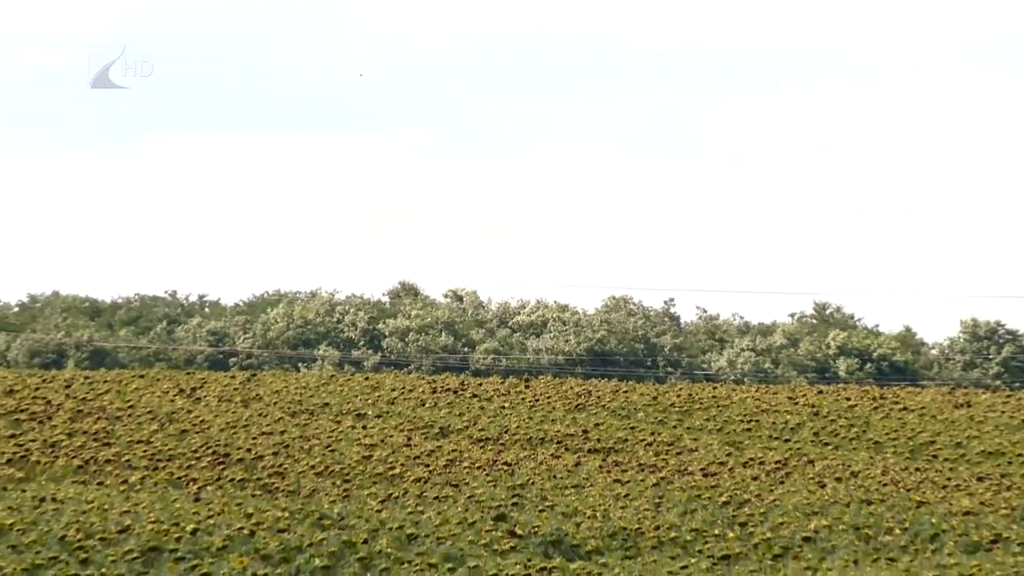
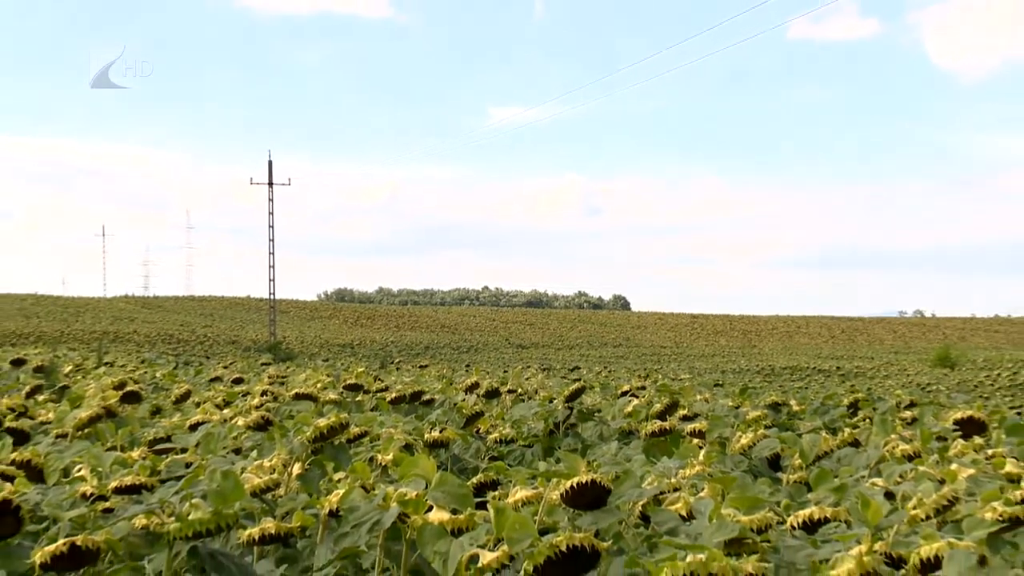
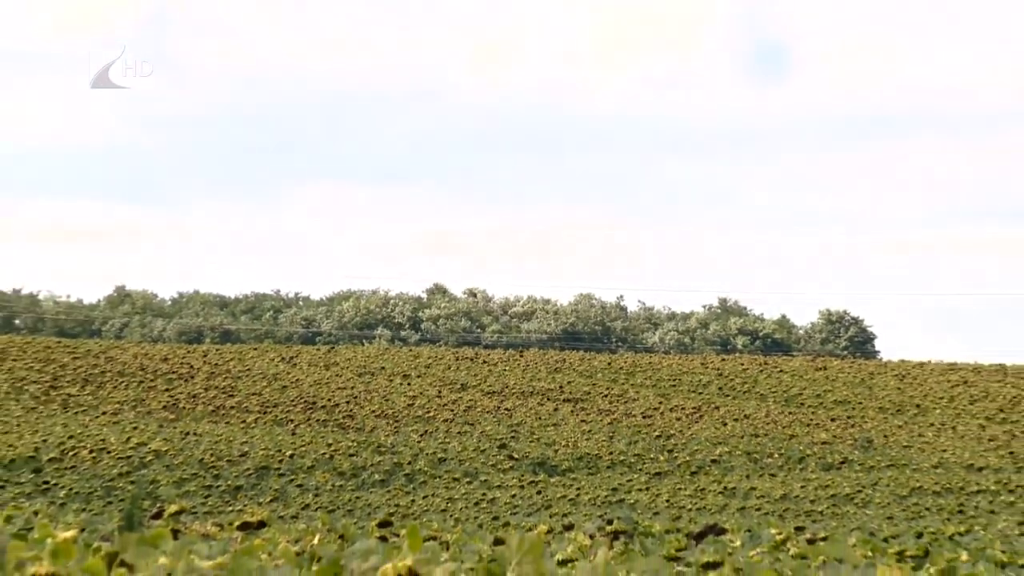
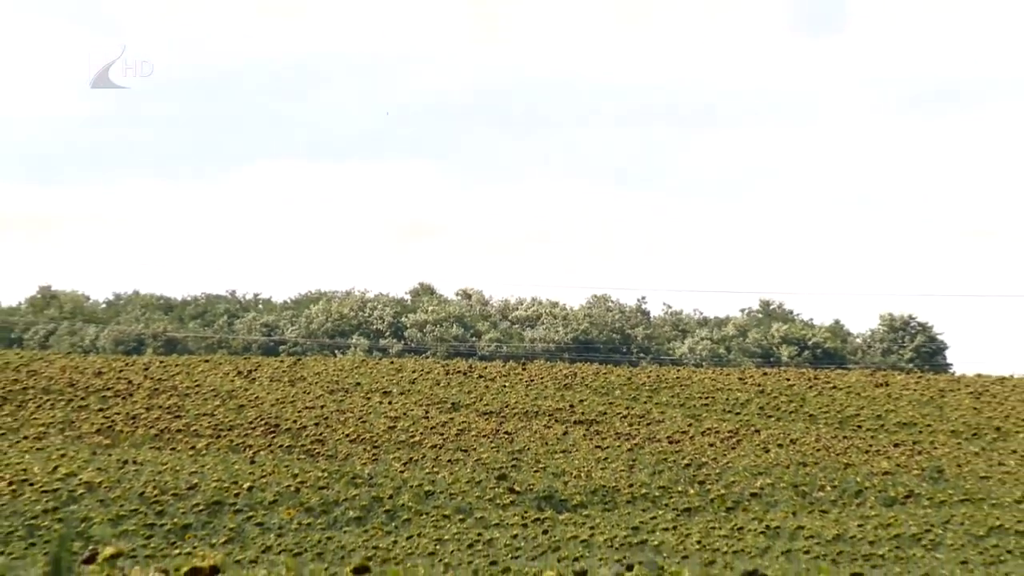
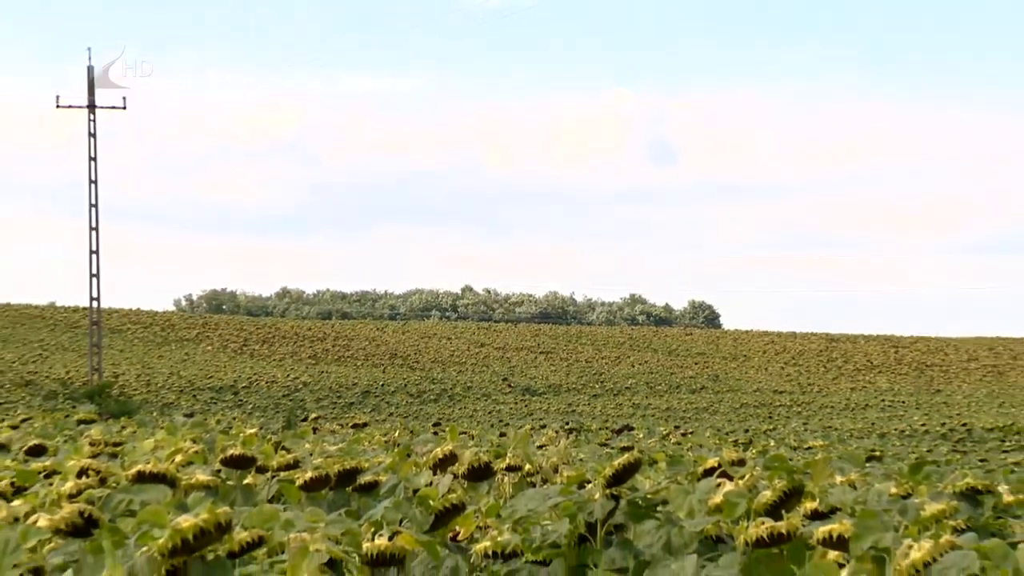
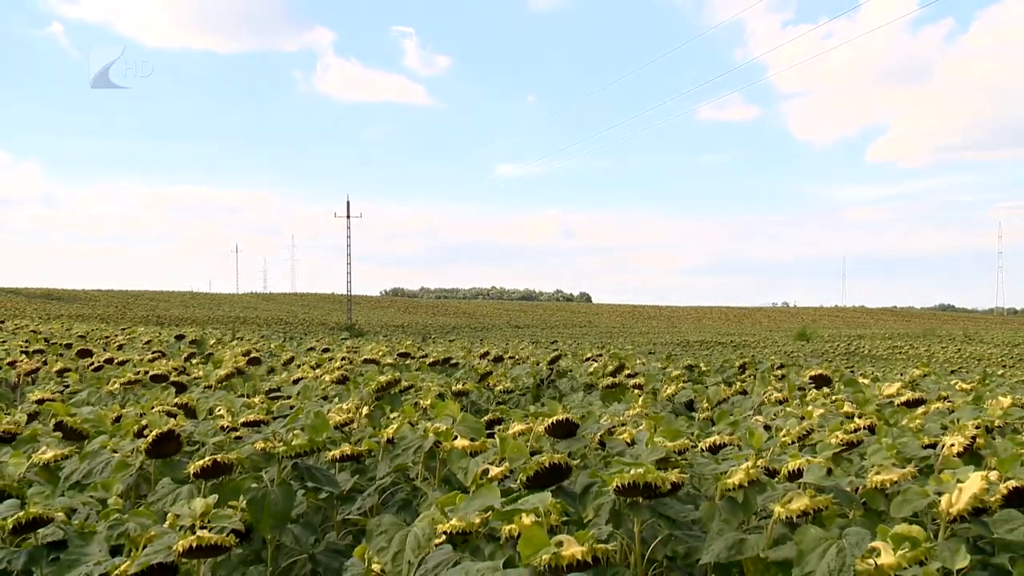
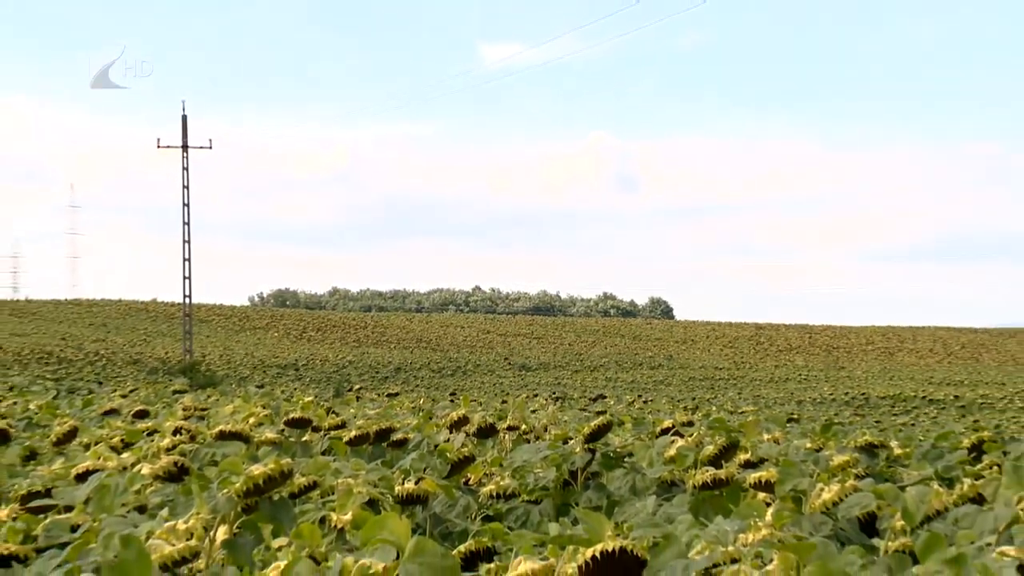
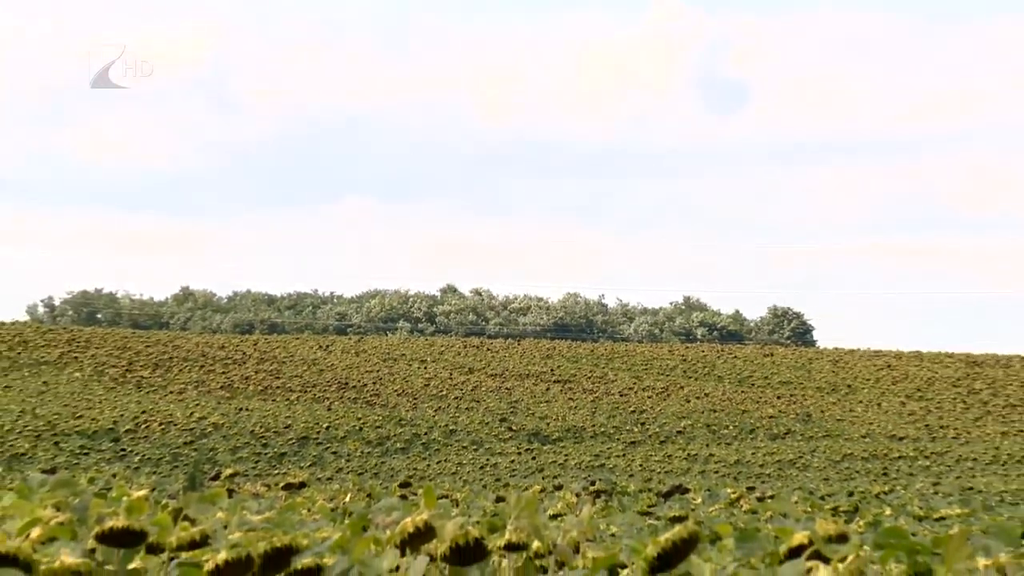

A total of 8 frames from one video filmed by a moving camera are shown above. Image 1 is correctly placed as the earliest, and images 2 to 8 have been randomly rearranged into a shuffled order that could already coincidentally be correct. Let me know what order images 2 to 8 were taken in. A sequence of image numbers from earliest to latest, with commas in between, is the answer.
4, 3, 8, 5, 7, 2, 6
